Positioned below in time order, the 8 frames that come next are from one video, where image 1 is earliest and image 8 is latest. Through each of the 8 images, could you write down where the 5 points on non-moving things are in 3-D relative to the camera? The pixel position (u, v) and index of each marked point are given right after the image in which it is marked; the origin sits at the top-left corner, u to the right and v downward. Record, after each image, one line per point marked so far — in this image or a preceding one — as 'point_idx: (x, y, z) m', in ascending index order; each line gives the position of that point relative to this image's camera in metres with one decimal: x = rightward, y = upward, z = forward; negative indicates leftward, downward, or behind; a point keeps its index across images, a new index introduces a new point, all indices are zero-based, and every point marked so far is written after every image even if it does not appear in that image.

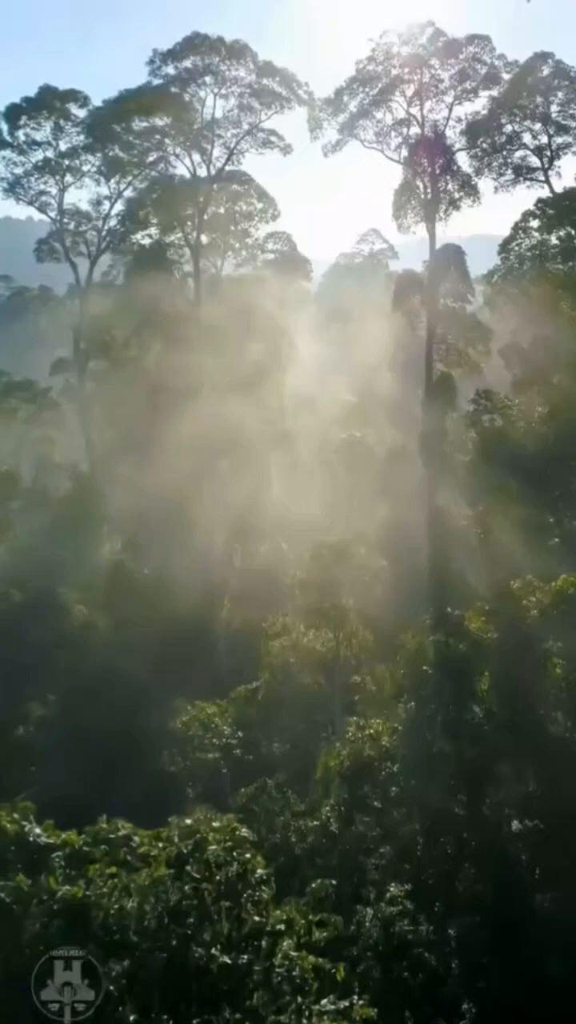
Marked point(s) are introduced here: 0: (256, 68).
0: (-0.7, +8.1, +20.1) m
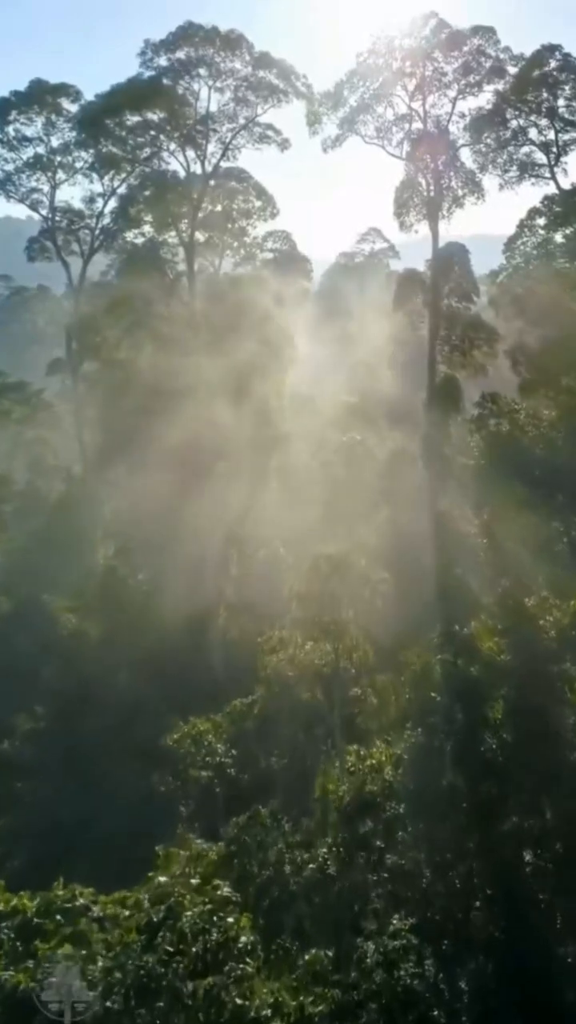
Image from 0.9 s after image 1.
0: (-0.7, +7.9, +19.5) m
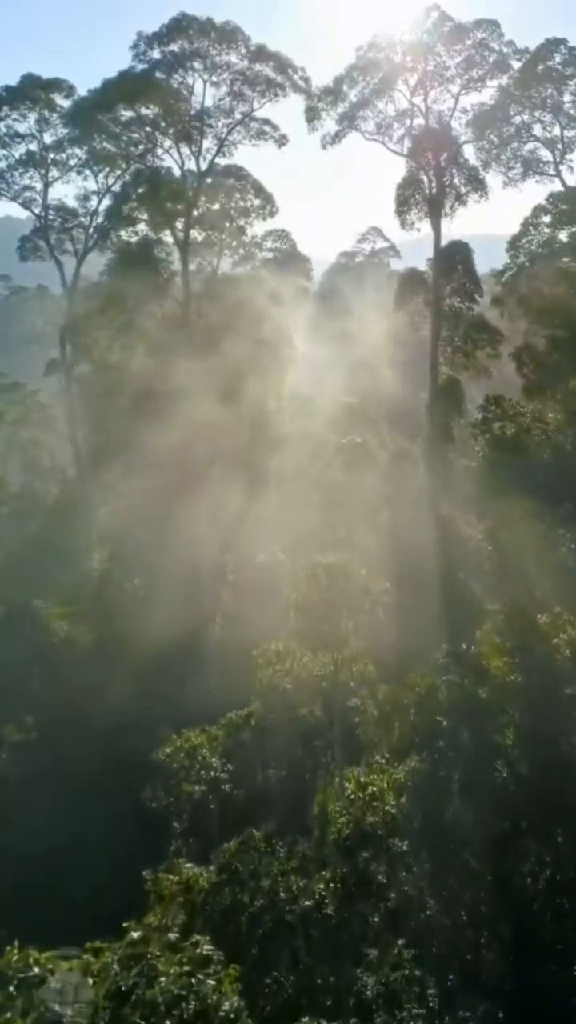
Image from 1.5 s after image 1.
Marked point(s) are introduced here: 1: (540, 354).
0: (-0.7, +7.8, +19.0) m
1: (+4.1, +2.6, +18.1) m
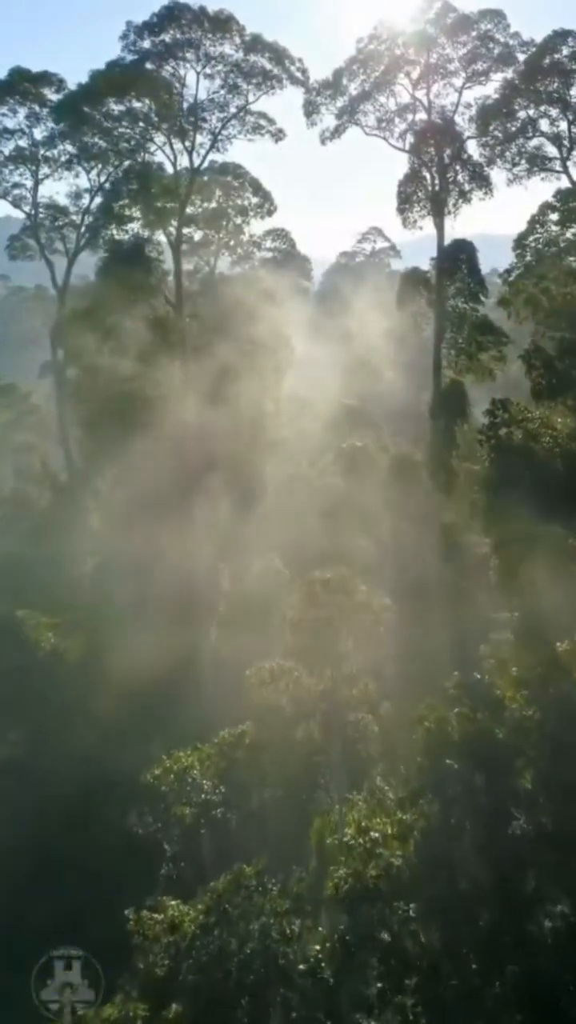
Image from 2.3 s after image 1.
0: (-0.8, +7.7, +18.3) m
1: (+4.1, +2.4, +17.4) m
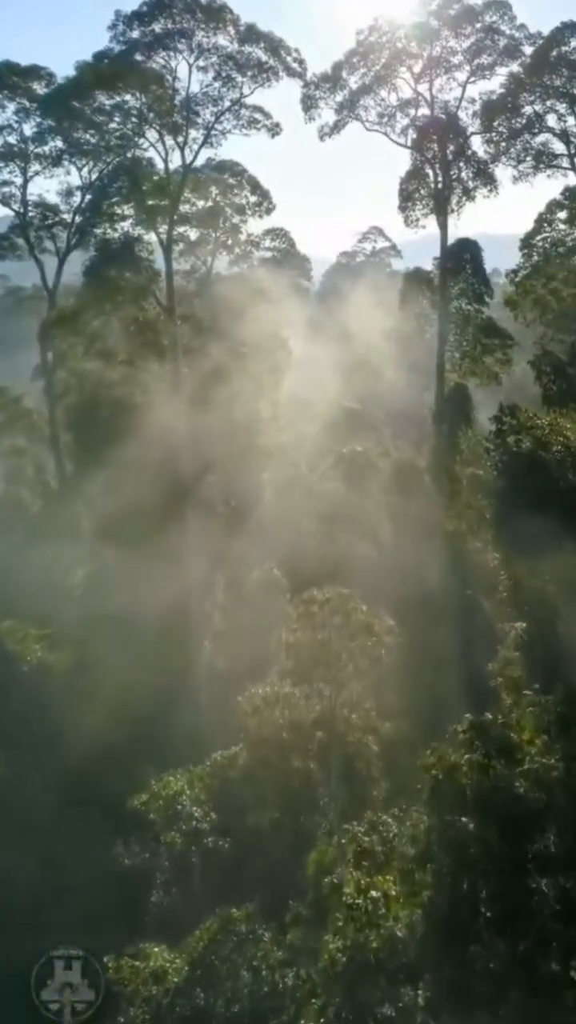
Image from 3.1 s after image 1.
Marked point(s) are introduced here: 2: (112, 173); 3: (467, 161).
0: (-0.8, +7.5, +17.6) m
1: (+4.1, +2.2, +16.7) m
2: (-3.1, +6.1, +19.9) m
3: (+3.1, +6.2, +19.5) m
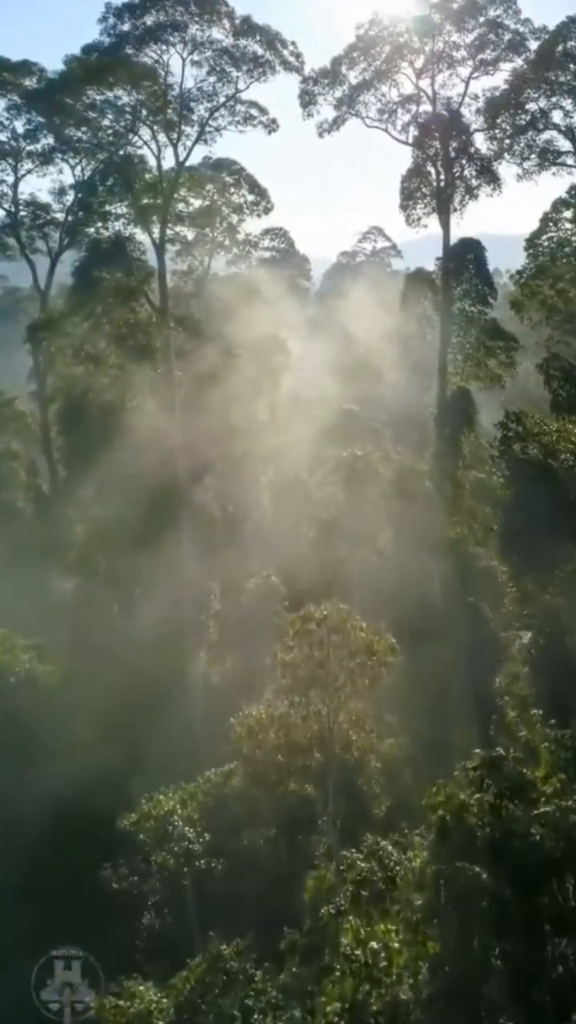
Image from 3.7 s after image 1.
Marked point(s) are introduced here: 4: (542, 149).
0: (-0.8, +7.4, +17.1) m
1: (+4.0, +2.1, +16.2) m
2: (-3.2, +5.9, +19.4) m
3: (+3.1, +6.1, +19.0) m
4: (+4.5, +6.4, +19.7) m
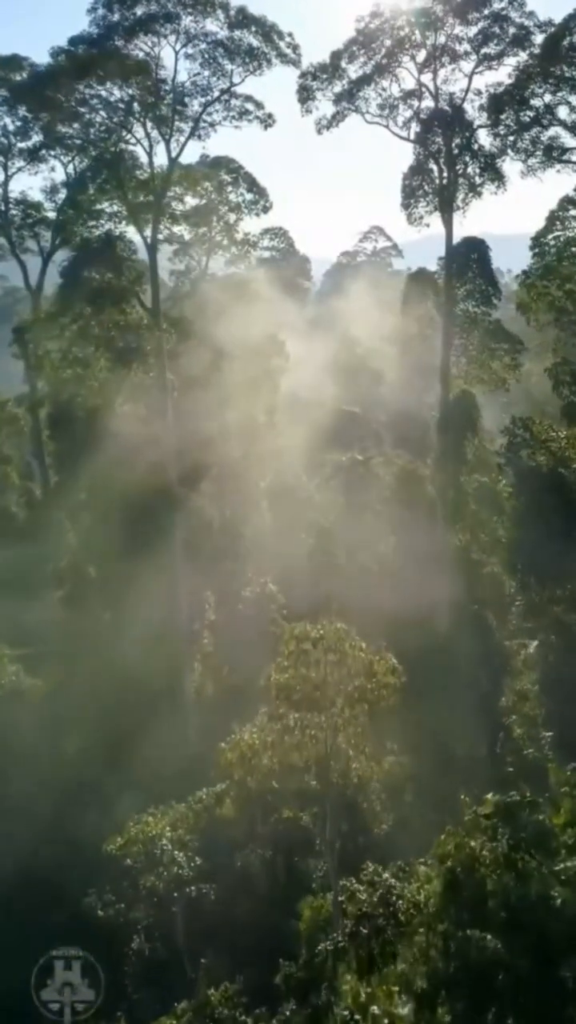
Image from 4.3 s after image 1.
0: (-0.9, +7.3, +16.5) m
1: (+4.0, +2.0, +15.7) m
2: (-3.2, +5.8, +18.8) m
3: (+3.1, +5.9, +18.5) m
4: (+4.5, +6.3, +19.2) m
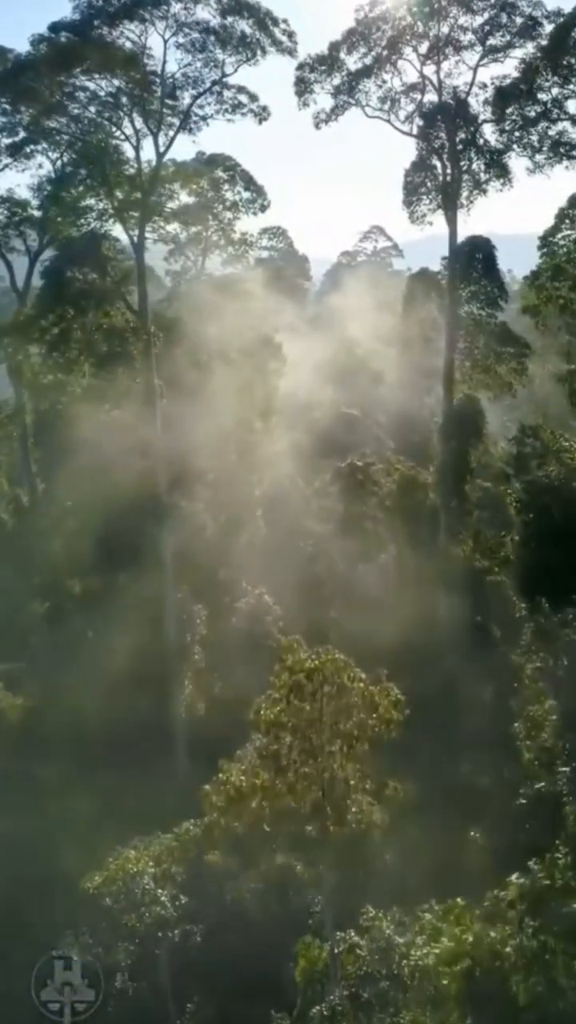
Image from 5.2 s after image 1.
0: (-0.9, +7.1, +15.8) m
1: (+3.9, +1.8, +14.9) m
2: (-3.2, +5.6, +18.1) m
3: (+3.0, +5.8, +17.7) m
4: (+4.4, +6.1, +18.4) m
